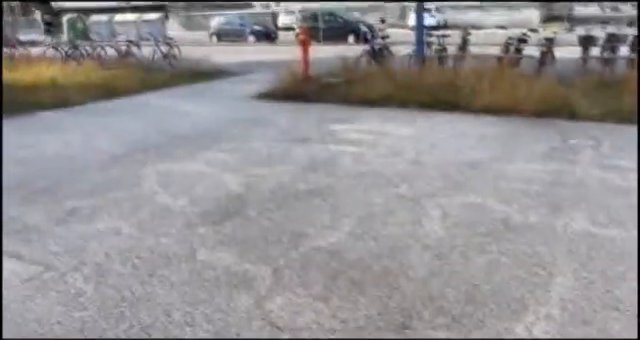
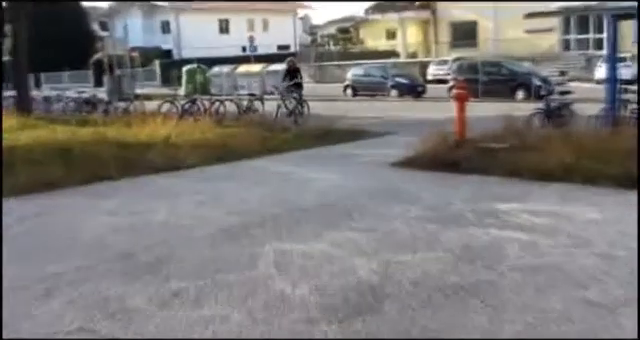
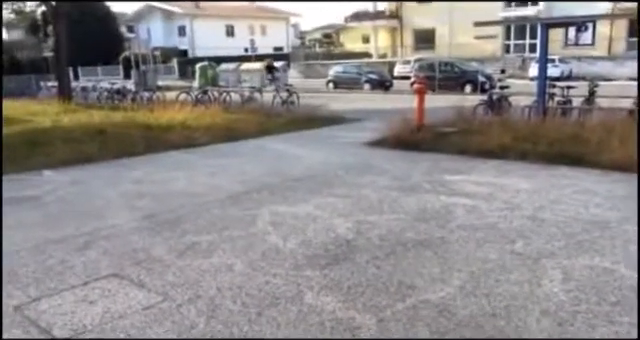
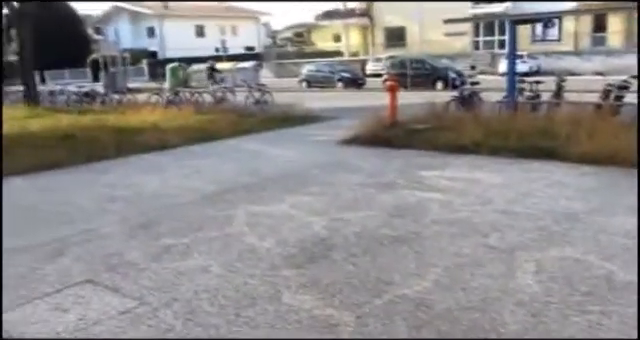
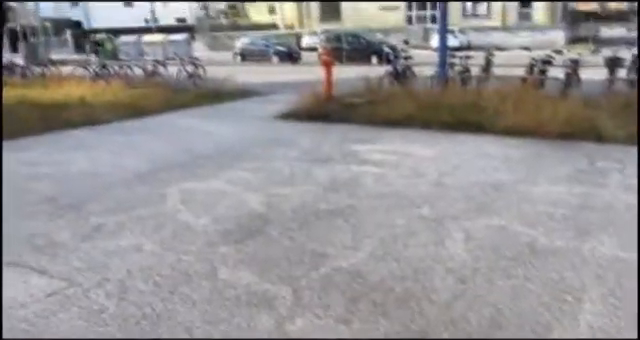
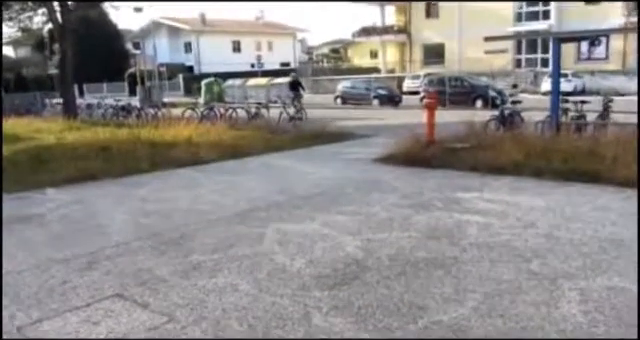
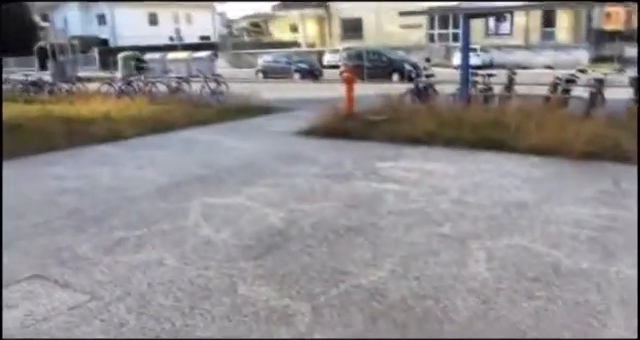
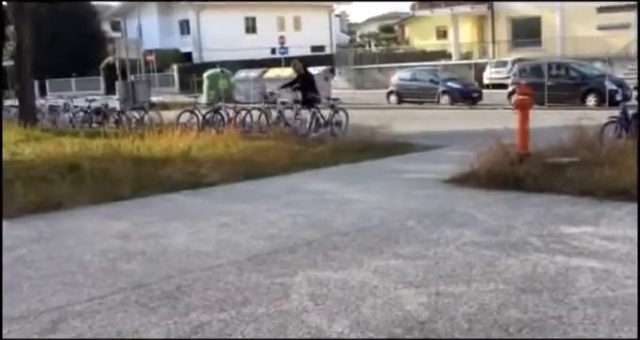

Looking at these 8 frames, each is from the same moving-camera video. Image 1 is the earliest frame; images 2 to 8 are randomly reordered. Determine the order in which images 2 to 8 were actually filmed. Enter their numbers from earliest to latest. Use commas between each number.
5, 7, 4, 3, 6, 2, 8
